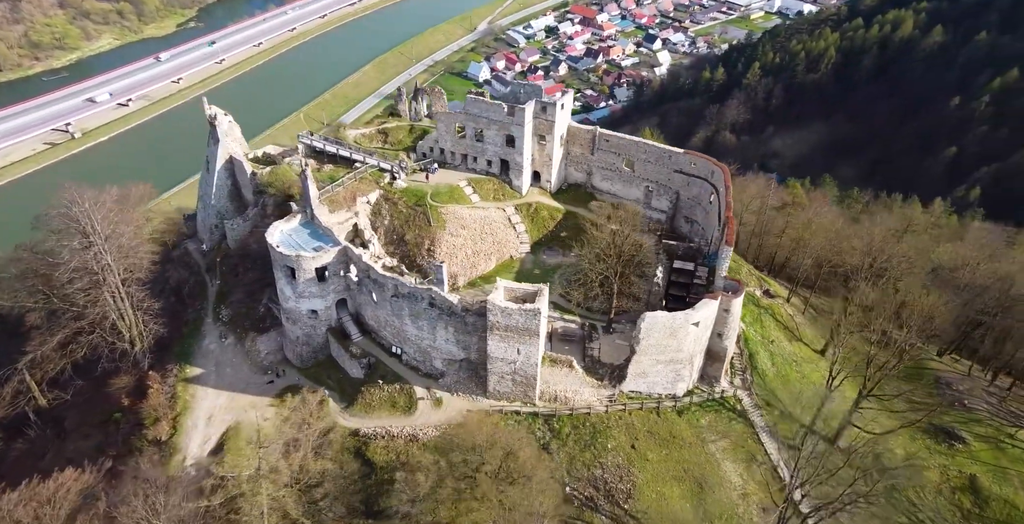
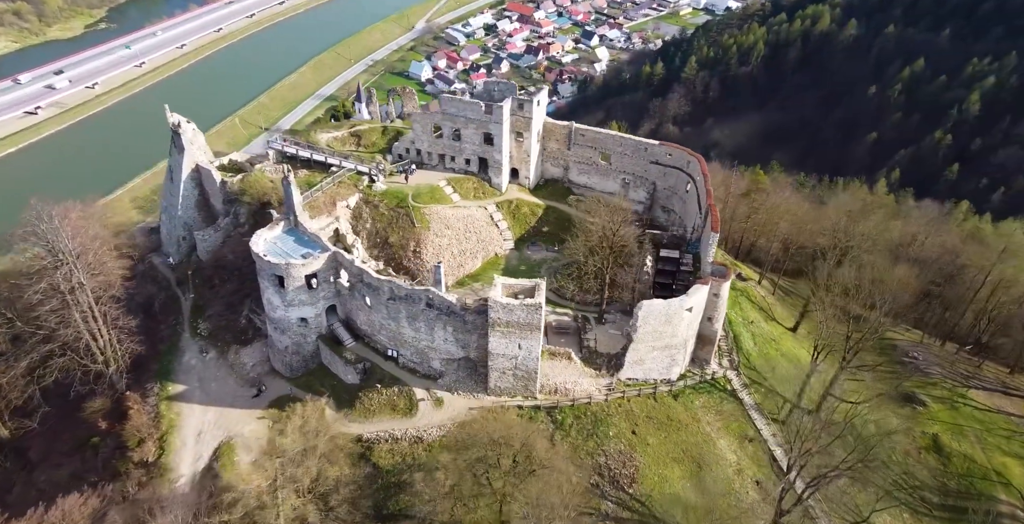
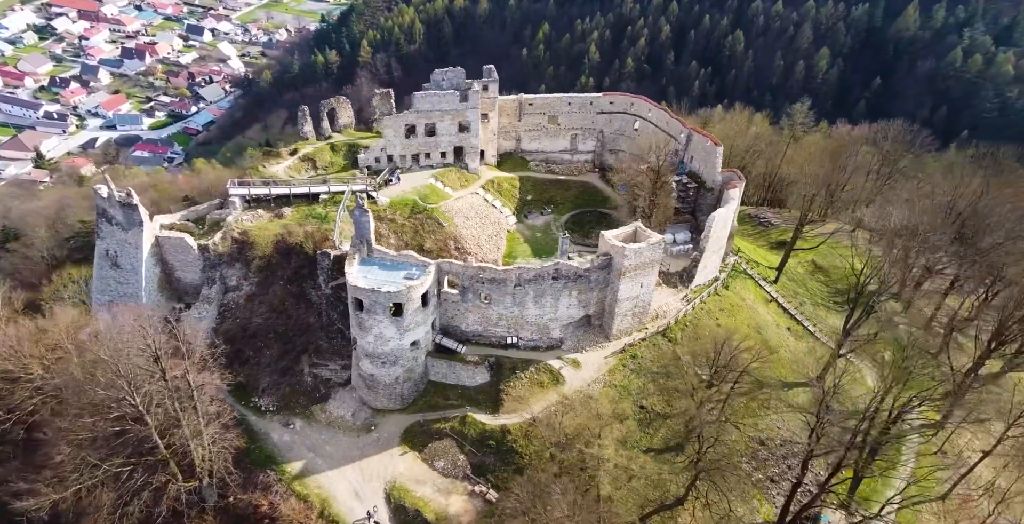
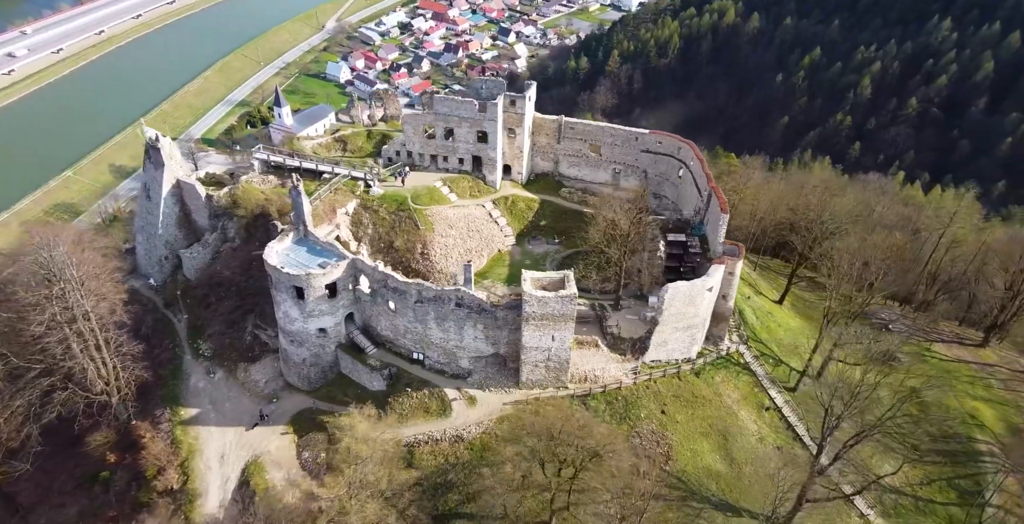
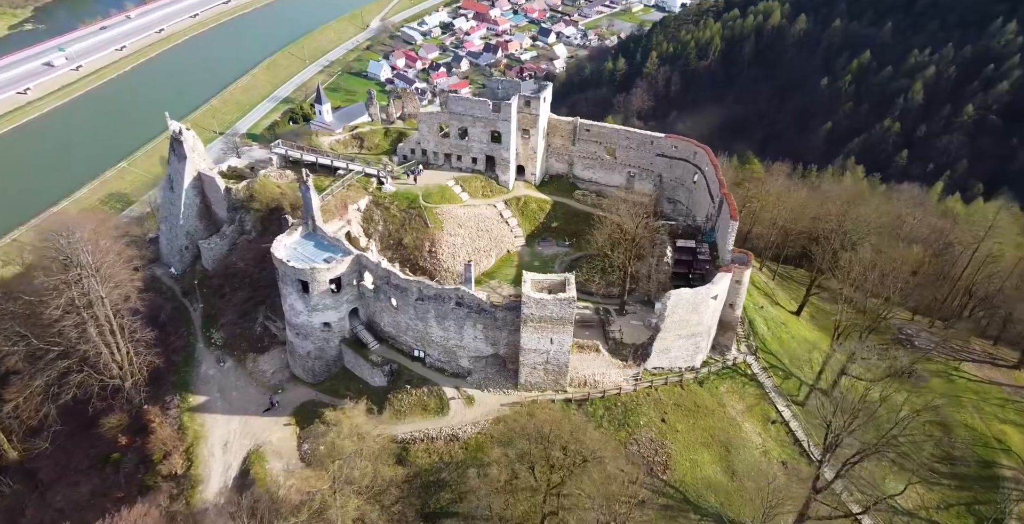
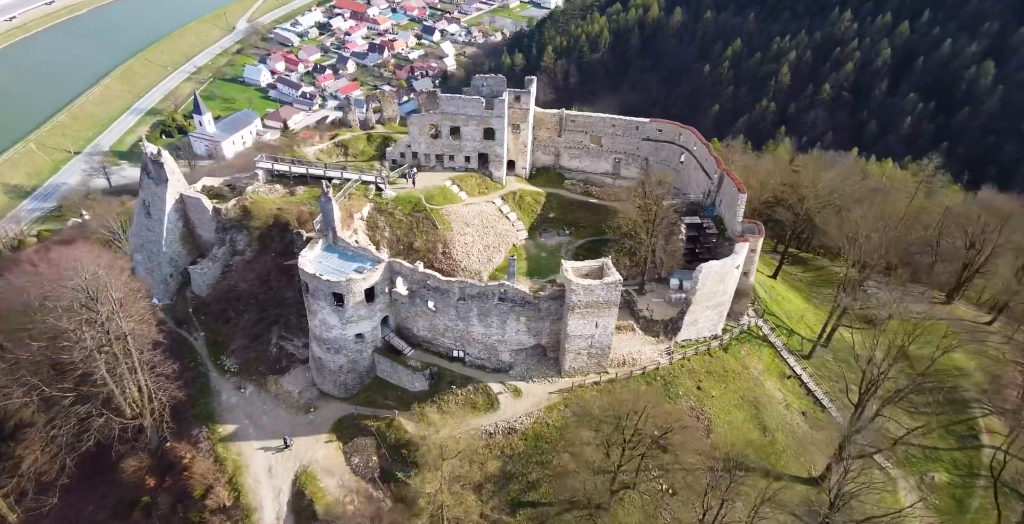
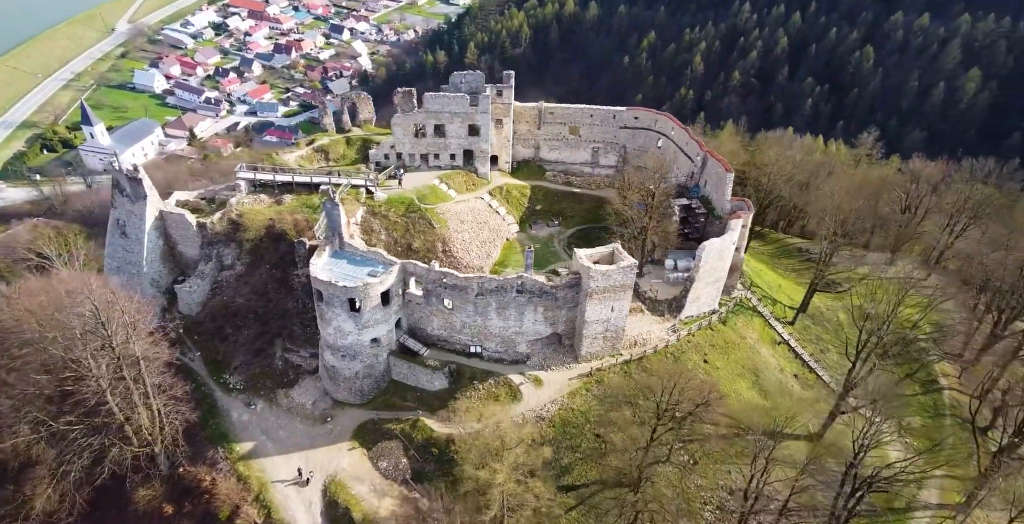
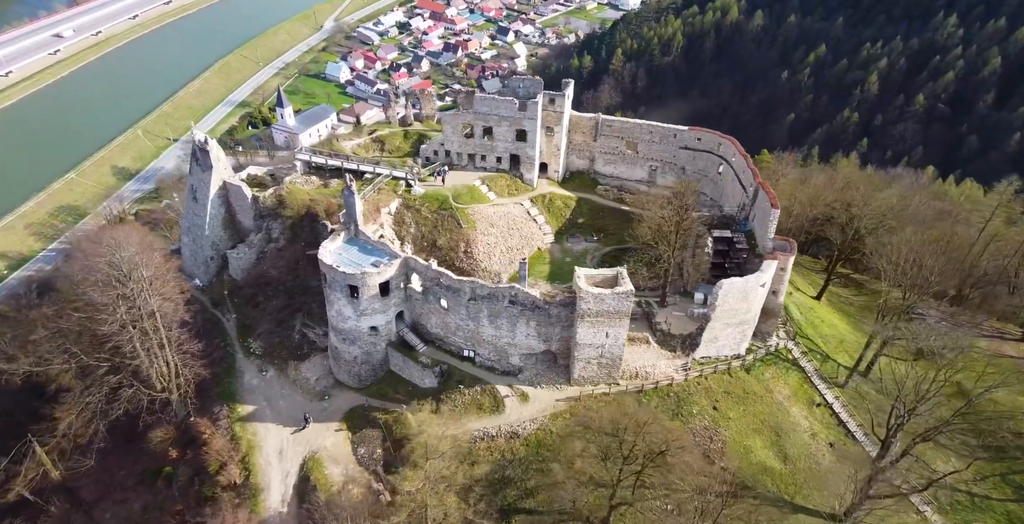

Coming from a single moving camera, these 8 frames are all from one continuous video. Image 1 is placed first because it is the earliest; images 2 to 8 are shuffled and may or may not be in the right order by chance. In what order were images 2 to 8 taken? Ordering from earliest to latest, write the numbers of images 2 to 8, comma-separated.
2, 5, 4, 8, 6, 7, 3
